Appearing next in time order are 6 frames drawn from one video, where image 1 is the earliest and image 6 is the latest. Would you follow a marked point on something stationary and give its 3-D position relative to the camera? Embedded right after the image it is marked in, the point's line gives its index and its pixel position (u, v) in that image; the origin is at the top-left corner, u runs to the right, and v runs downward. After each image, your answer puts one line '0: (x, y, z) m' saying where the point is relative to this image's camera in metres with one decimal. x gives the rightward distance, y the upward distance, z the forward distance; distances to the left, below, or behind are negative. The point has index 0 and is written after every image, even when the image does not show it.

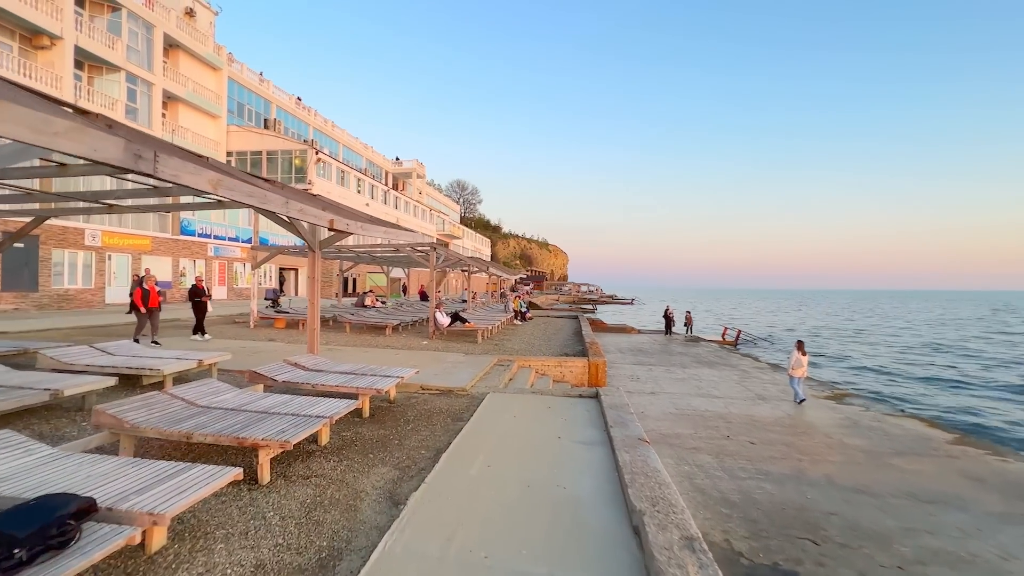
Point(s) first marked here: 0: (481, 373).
0: (-0.6, -1.6, +8.8) m
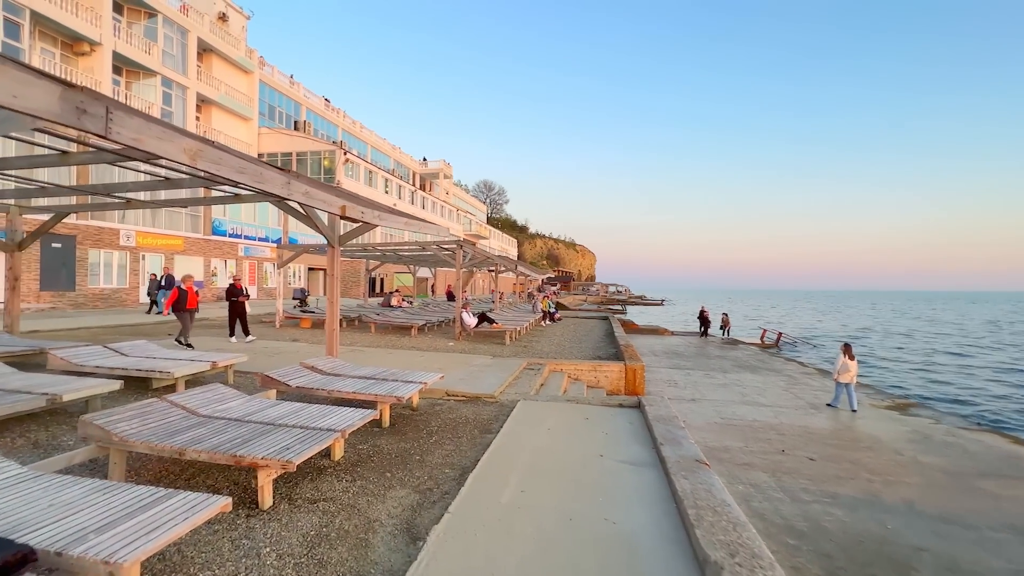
0: (0.0, -1.6, +8.2) m
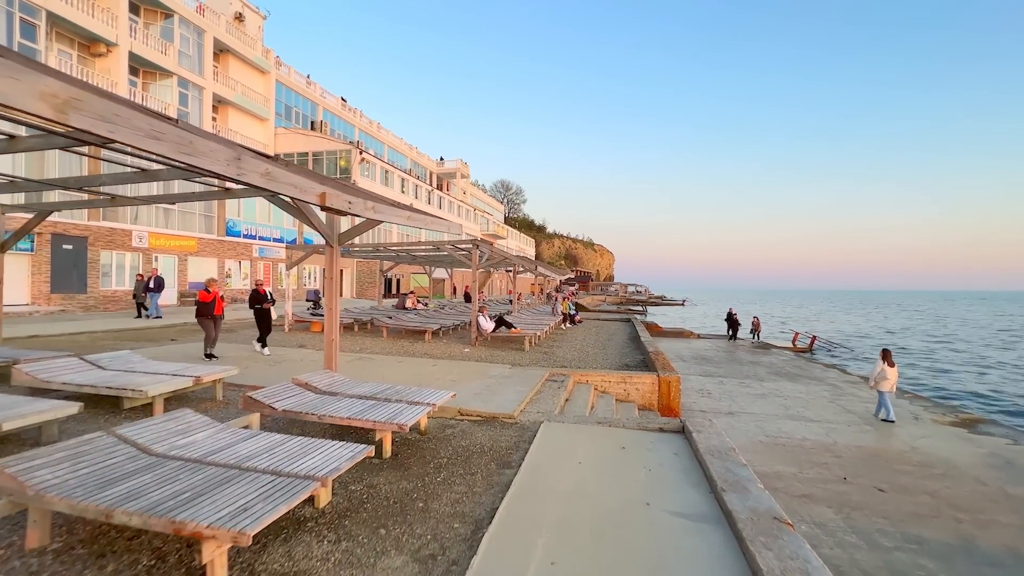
0: (+0.3, -1.6, +7.3) m
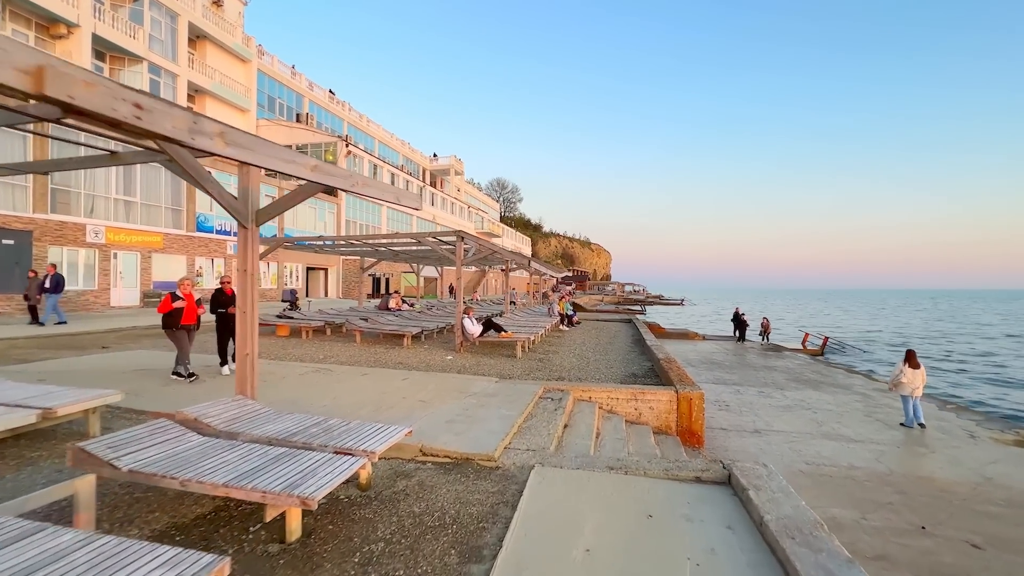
0: (+0.1, -1.6, +5.7) m
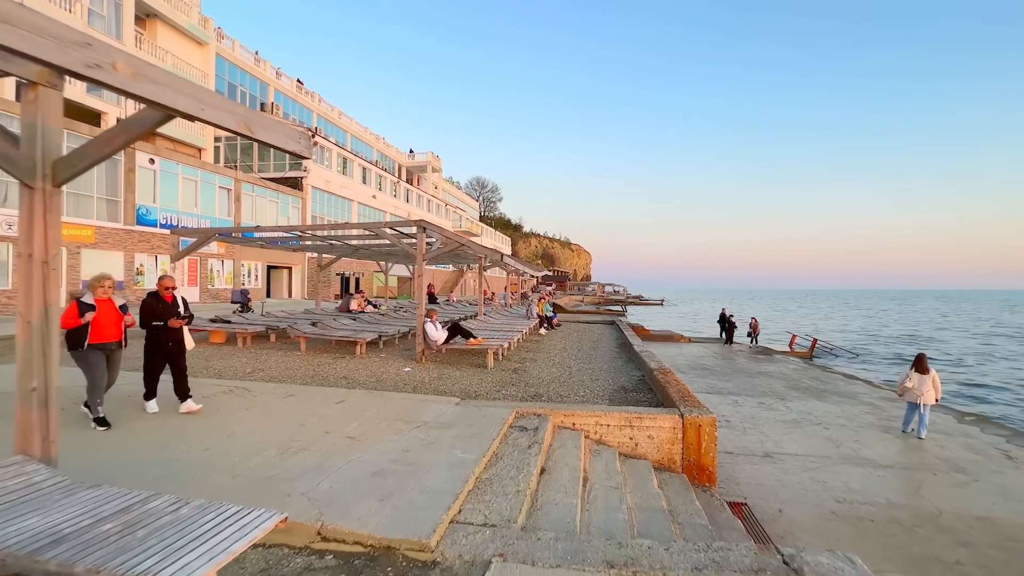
0: (-0.3, -1.6, +4.2) m
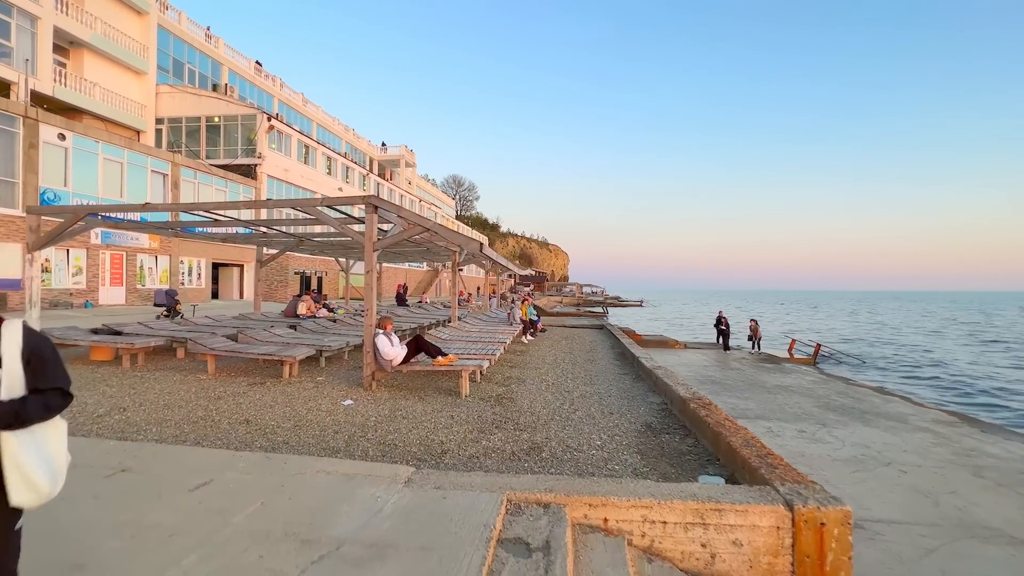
0: (-0.3, -1.6, +1.7) m
